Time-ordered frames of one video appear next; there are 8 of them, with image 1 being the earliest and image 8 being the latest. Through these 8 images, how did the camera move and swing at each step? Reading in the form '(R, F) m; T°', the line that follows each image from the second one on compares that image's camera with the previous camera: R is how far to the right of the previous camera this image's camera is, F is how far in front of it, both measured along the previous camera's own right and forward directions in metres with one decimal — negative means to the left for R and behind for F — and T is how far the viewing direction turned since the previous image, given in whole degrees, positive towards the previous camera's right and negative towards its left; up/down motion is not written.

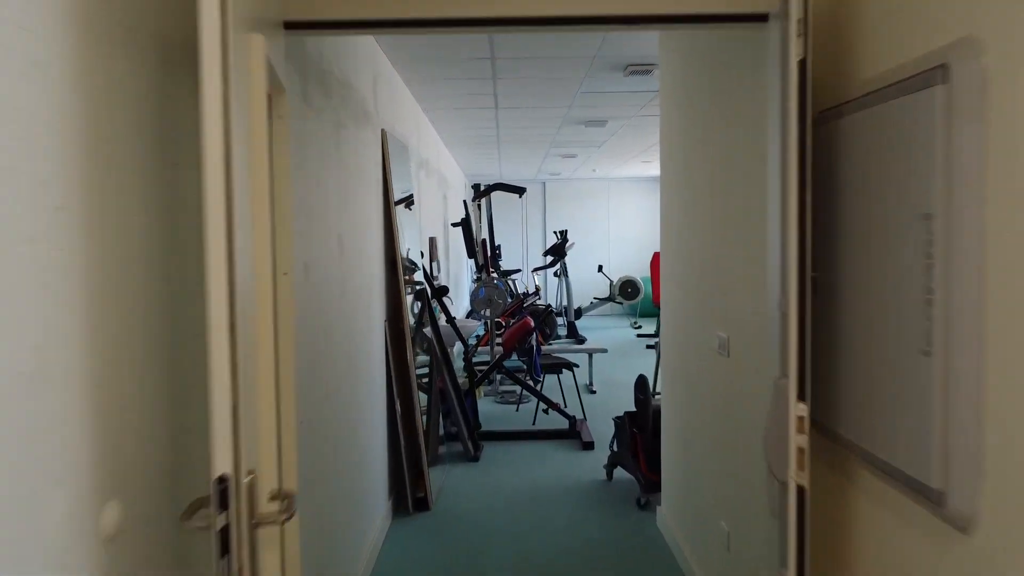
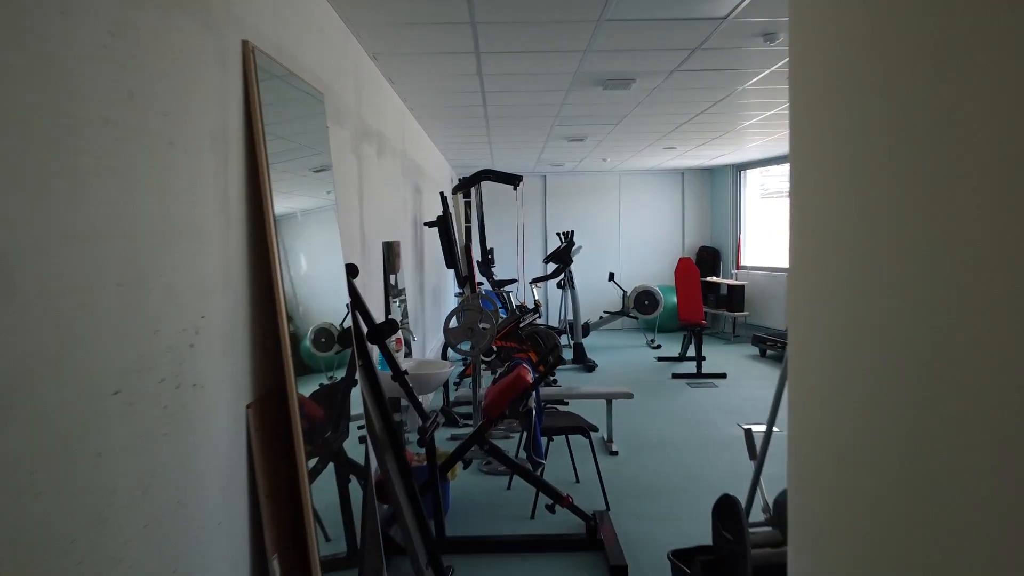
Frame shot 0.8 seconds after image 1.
(0.0, +1.5) m; 0°
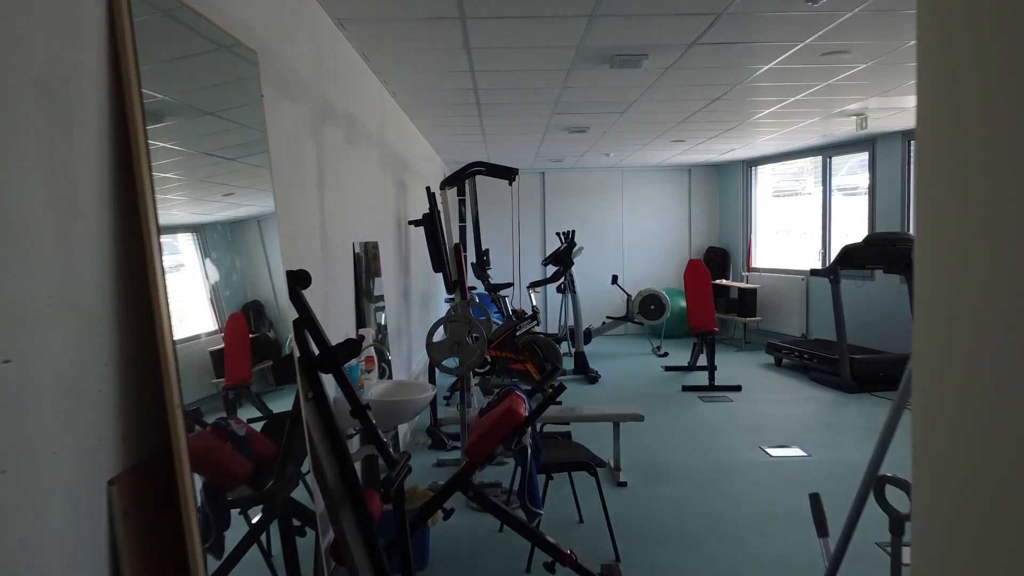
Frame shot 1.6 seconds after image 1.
(0.0, +0.5) m; 0°
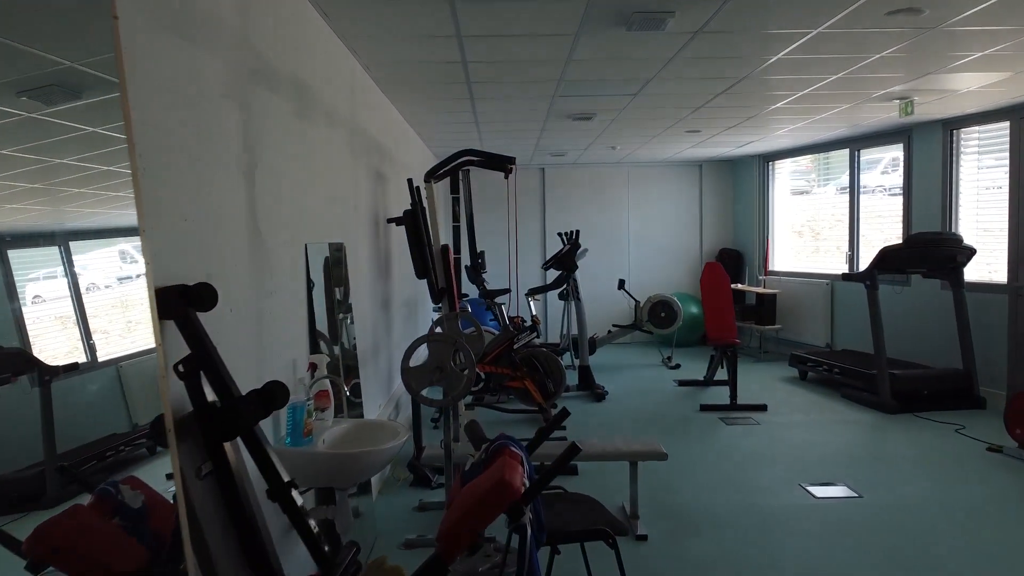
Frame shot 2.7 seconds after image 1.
(0.0, +0.6) m; 0°
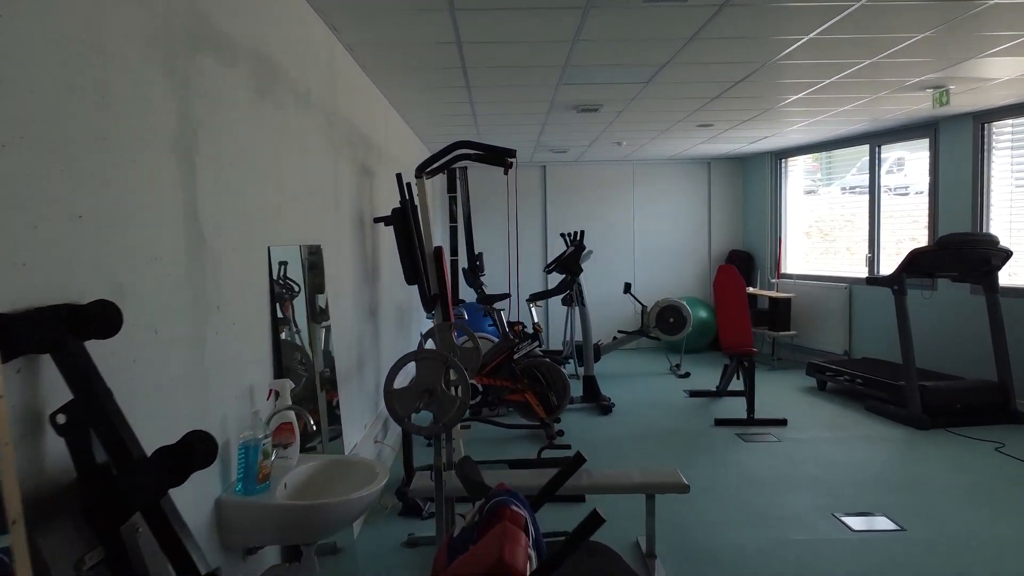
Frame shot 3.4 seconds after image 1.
(0.0, +0.4) m; 0°
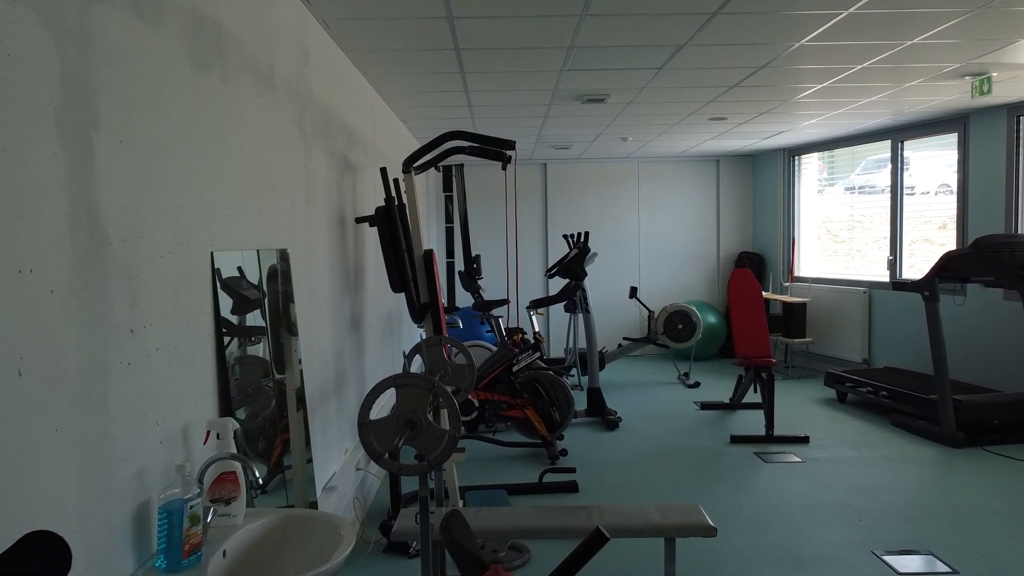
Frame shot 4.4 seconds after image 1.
(0.0, +0.4) m; 0°
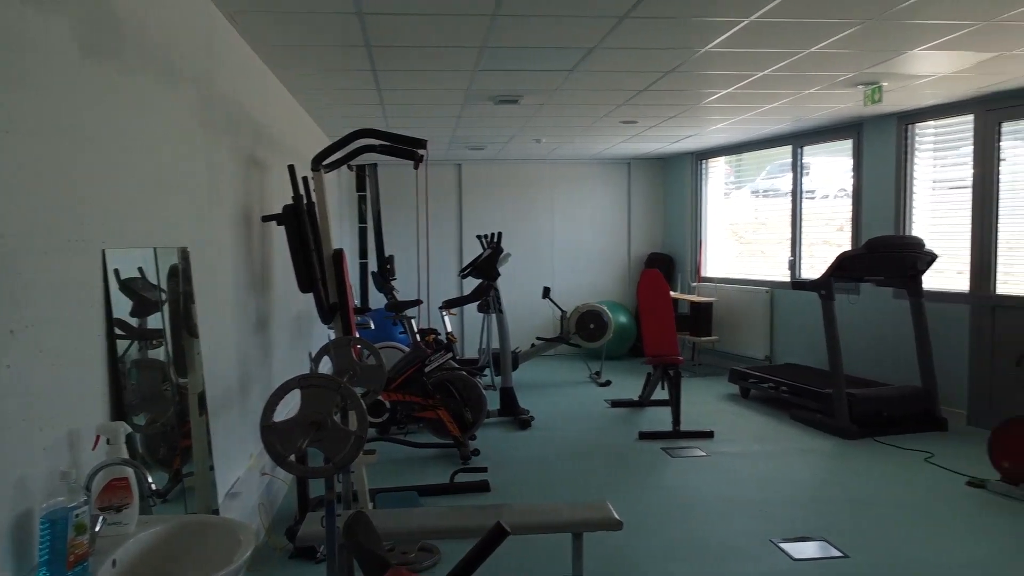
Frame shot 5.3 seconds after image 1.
(0.0, 0.0) m; +6°
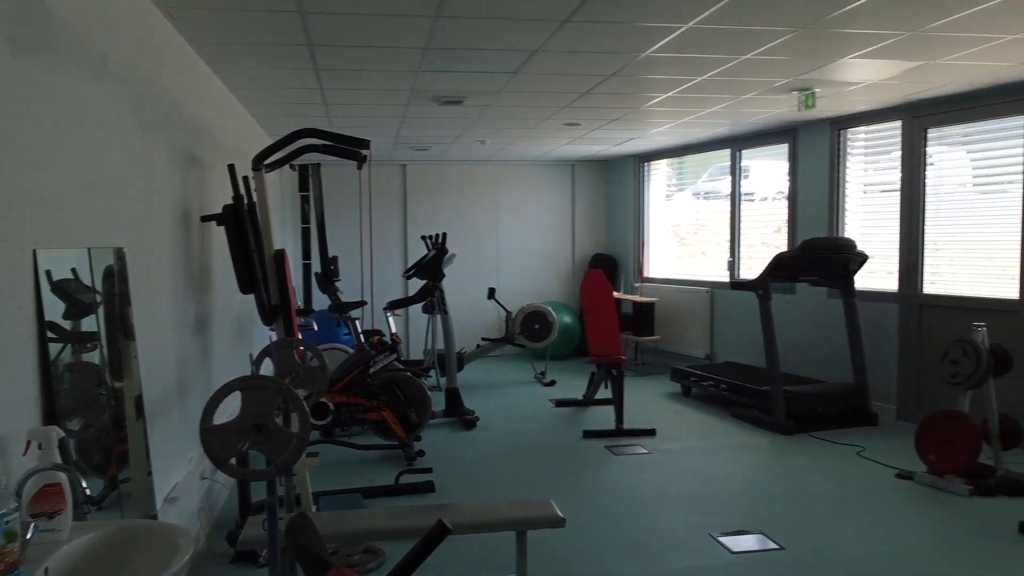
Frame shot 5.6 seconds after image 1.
(0.0, 0.0) m; +4°
